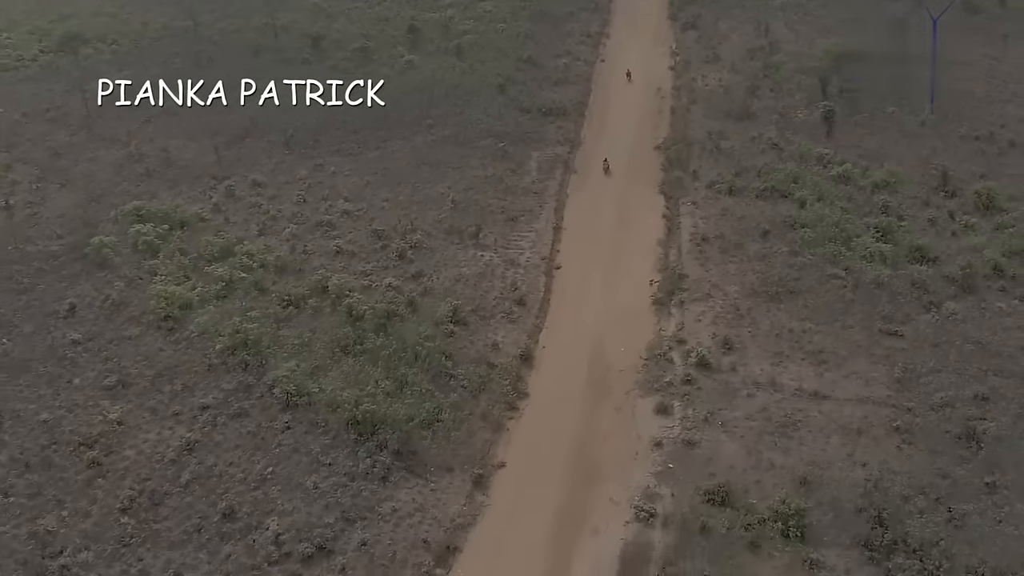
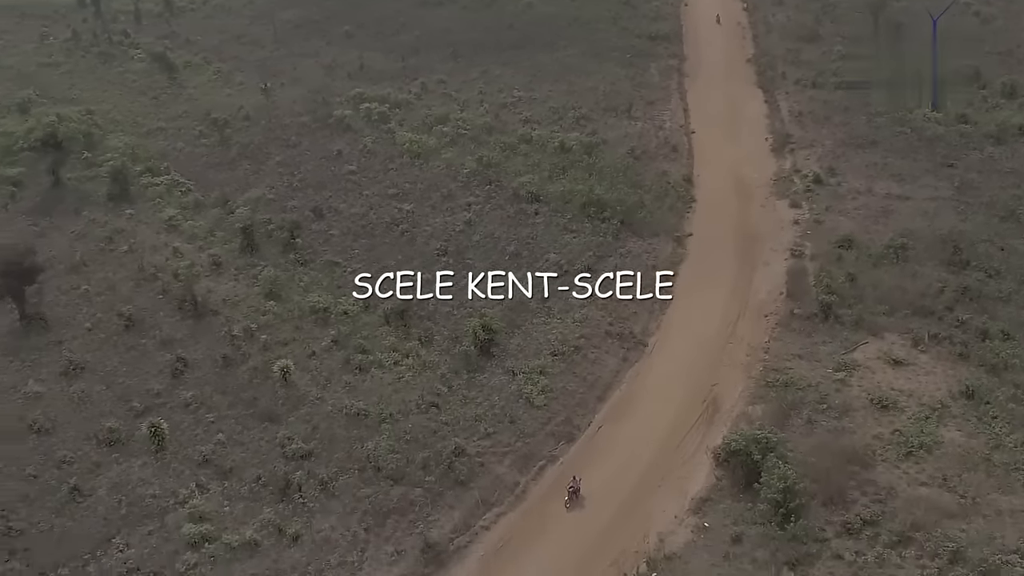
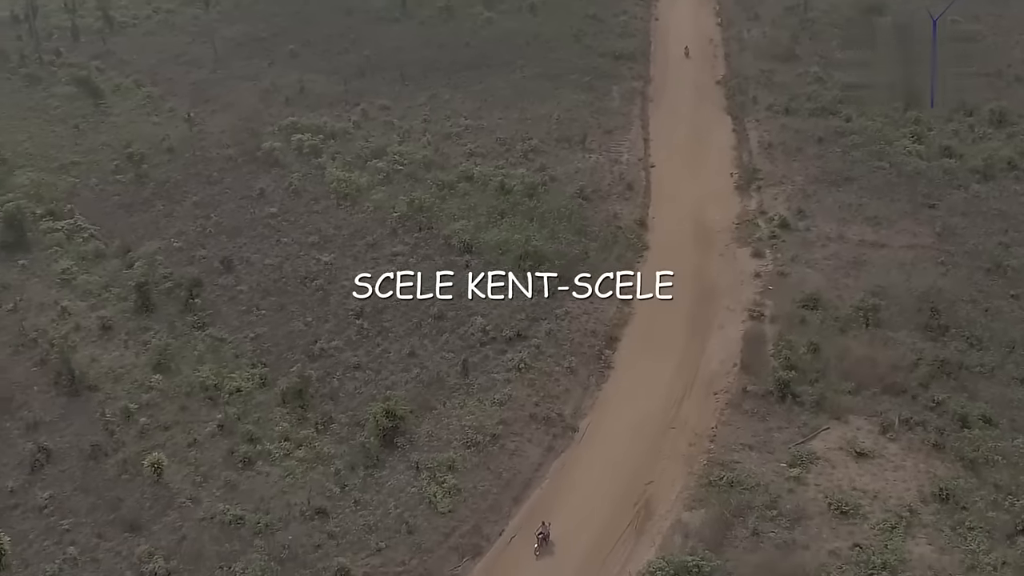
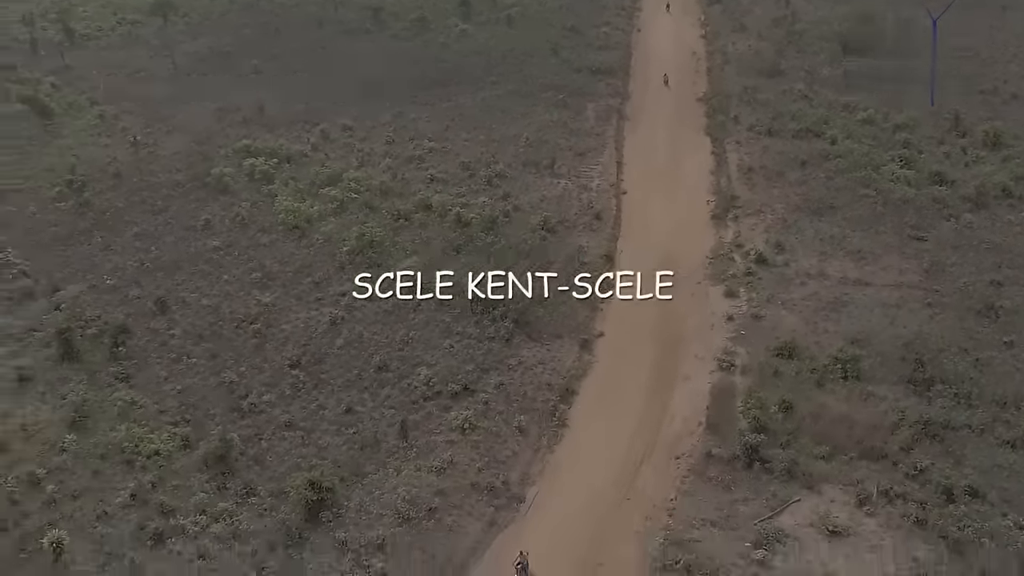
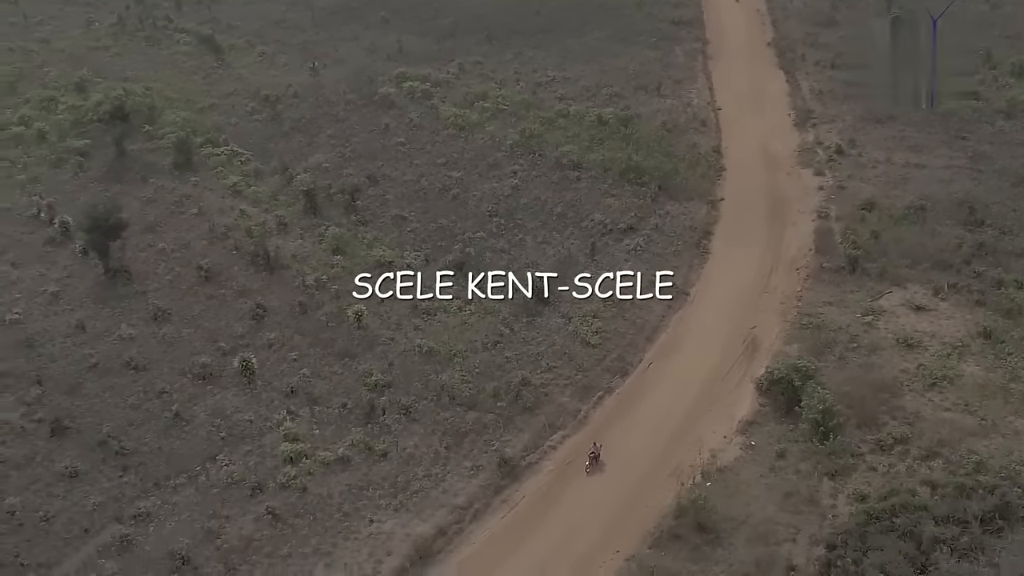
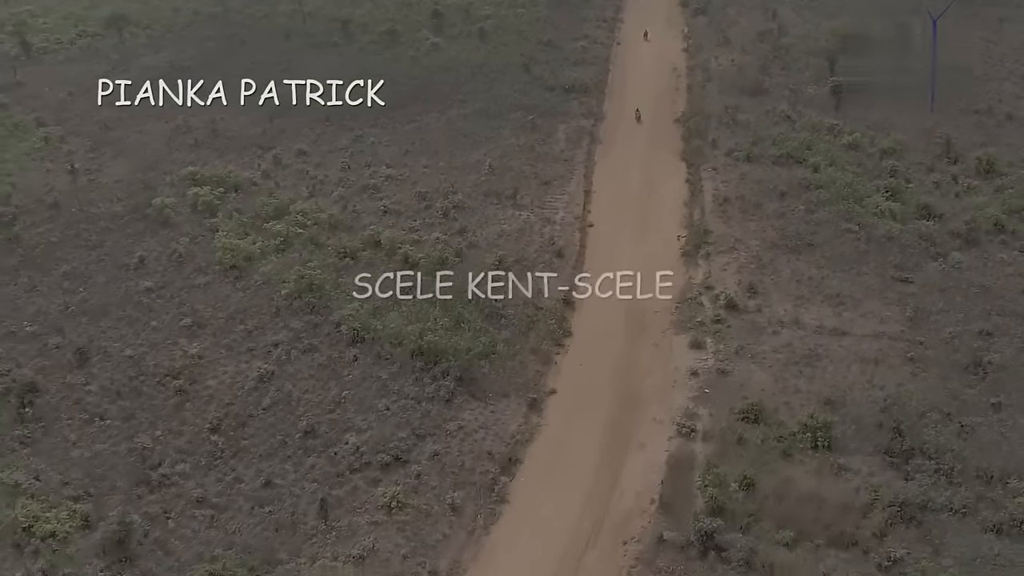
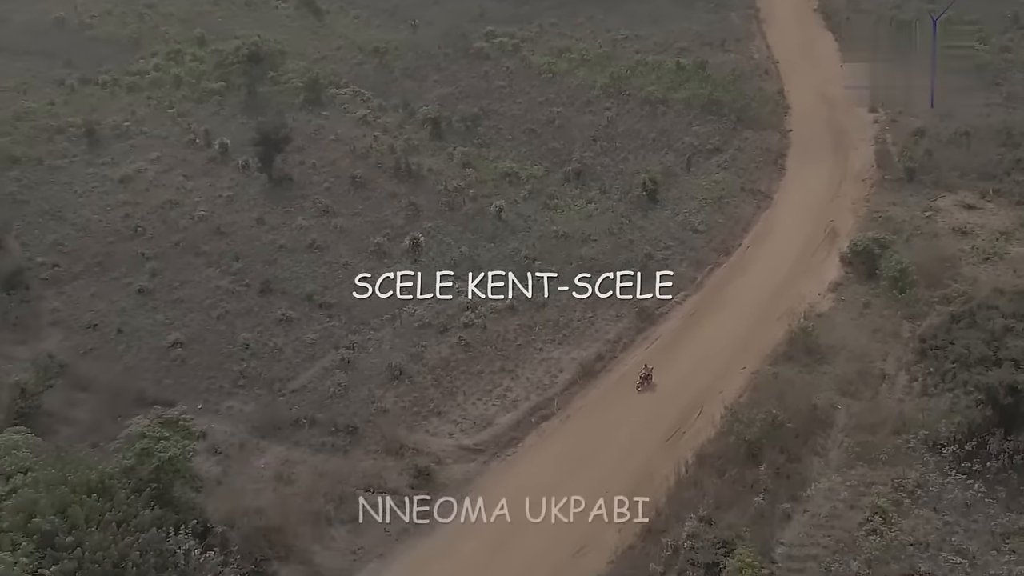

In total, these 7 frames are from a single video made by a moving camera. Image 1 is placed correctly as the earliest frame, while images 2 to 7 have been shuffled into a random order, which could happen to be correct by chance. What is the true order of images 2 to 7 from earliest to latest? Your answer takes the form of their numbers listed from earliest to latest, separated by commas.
6, 4, 3, 2, 5, 7
